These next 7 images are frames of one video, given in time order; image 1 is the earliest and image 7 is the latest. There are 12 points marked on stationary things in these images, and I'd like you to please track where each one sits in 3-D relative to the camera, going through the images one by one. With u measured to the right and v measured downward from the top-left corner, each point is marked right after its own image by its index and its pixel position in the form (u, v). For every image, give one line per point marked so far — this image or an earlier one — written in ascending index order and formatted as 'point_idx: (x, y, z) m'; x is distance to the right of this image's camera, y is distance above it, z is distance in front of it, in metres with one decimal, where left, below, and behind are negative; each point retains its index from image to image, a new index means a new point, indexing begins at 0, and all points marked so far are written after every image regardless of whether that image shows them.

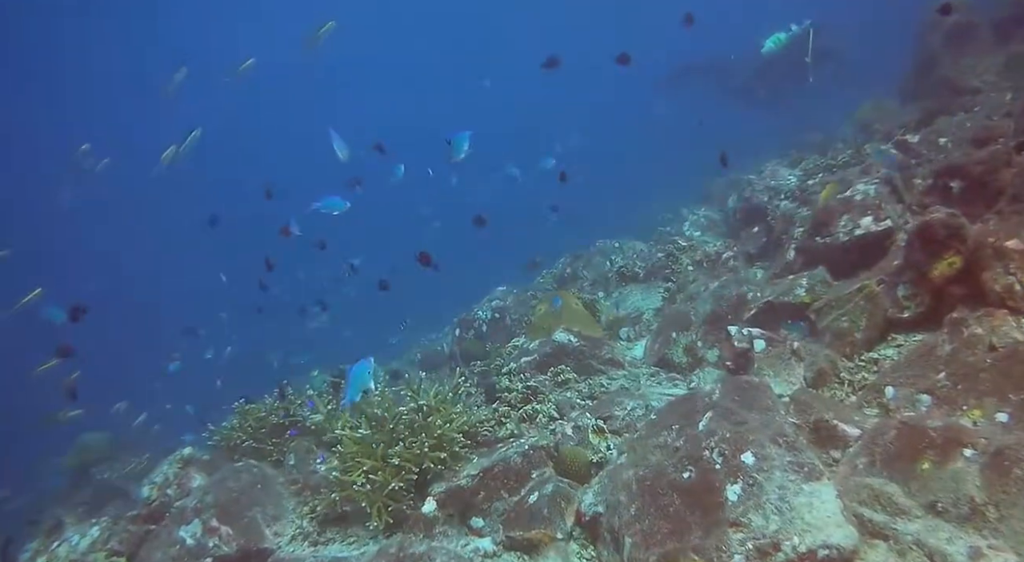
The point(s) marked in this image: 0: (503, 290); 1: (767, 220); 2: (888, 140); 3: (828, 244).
0: (-0.2, -0.2, +15.1) m
1: (+3.7, +0.9, +10.7) m
2: (+6.5, +2.4, +12.6) m
3: (+3.5, +0.4, +8.1) m
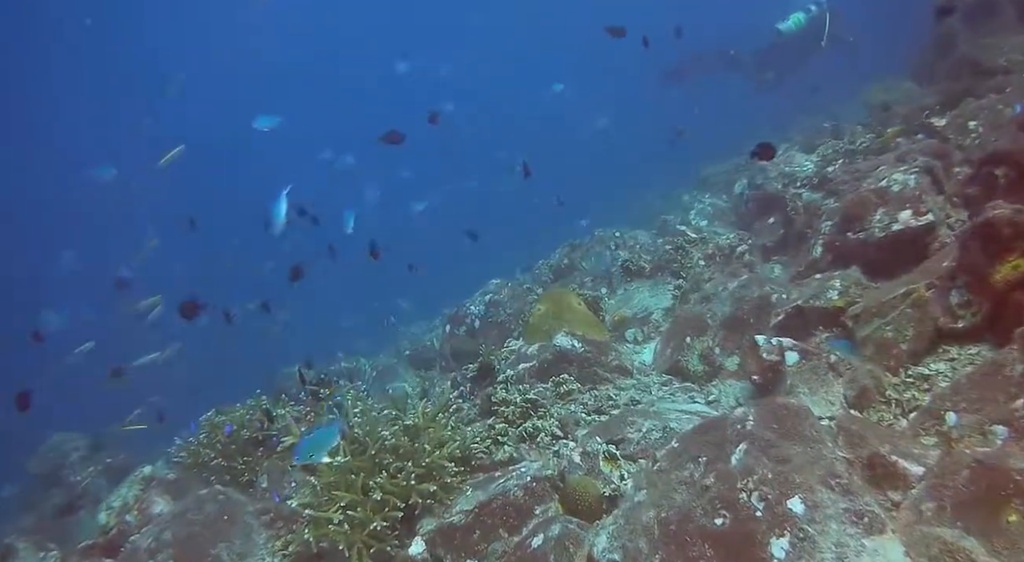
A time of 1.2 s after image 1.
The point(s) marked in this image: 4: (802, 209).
0: (-0.3, -0.1, +14.3) m
1: (+3.7, +1.0, +9.9) m
2: (+6.4, +2.5, +11.7) m
3: (+3.5, +0.4, +7.2) m
4: (+3.5, +0.8, +8.7) m
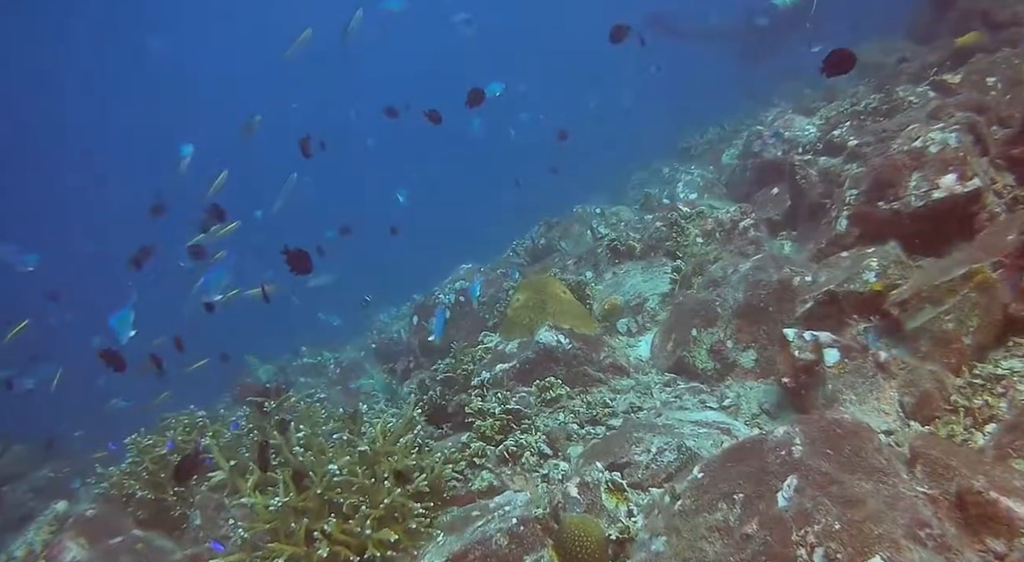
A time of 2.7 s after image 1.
0: (-0.8, +0.2, +13.0) m
1: (+3.3, +1.2, +8.8) m
2: (+6.0, +2.9, +10.7) m
3: (+3.2, +0.6, +6.1) m
4: (+3.2, +1.1, +7.6) m
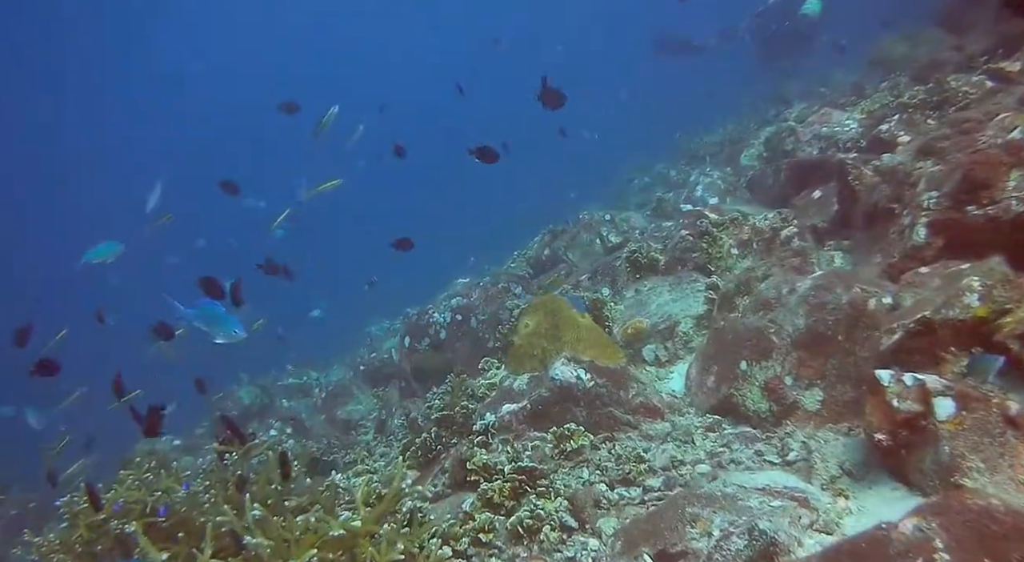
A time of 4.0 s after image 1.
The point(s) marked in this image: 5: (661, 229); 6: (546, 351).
0: (-0.8, 0.0, +11.9) m
1: (+3.4, +1.0, +7.6) m
2: (+6.0, +2.8, +9.6) m
3: (+3.3, +0.4, +5.0) m
4: (+3.3, +0.9, +6.4) m
5: (+1.9, +0.7, +9.4) m
6: (+0.3, -0.6, +6.2) m
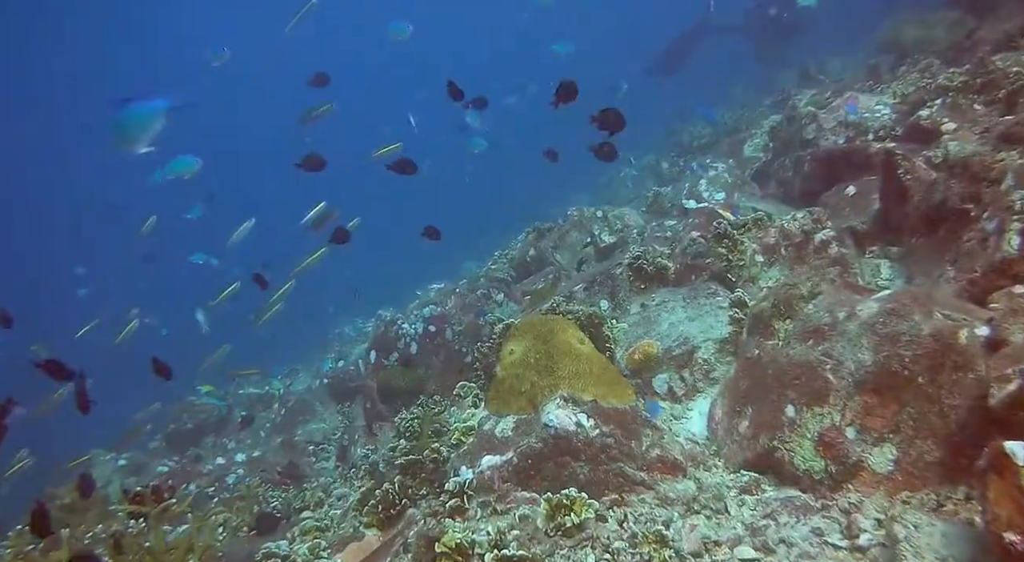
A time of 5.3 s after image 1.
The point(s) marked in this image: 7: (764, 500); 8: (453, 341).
0: (-1.1, -0.1, +10.6) m
1: (+3.2, +0.9, +6.5) m
2: (+5.8, +2.7, +8.5) m
3: (+3.2, +0.3, +3.8) m
4: (+3.1, +0.8, +5.3) m
5: (+1.7, +0.6, +8.2) m
6: (+0.2, -0.7, +5.0) m
7: (+1.4, -1.2, +4.1) m
8: (-0.7, -0.7, +8.7) m
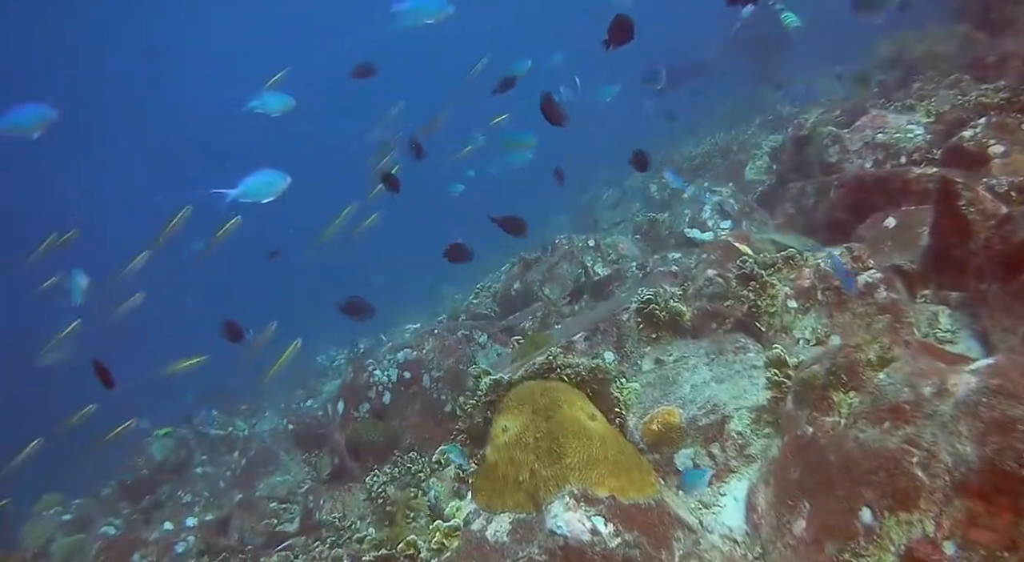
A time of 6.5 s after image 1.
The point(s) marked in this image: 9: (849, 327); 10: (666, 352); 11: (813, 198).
0: (-1.3, -0.6, +9.6) m
1: (+3.1, +0.6, +5.6) m
2: (+5.6, +2.3, +7.7) m
3: (+3.2, 0.0, +3.0) m
4: (+3.1, +0.5, +4.4) m
5: (+1.6, +0.2, +7.3) m
6: (+0.1, -1.1, +4.0) m
7: (+1.4, -1.6, +3.2) m
8: (-0.9, -1.1, +7.7) m
9: (+2.3, -0.2, +4.7) m
10: (+1.1, -0.5, +5.4) m
11: (+3.0, +0.8, +6.9) m
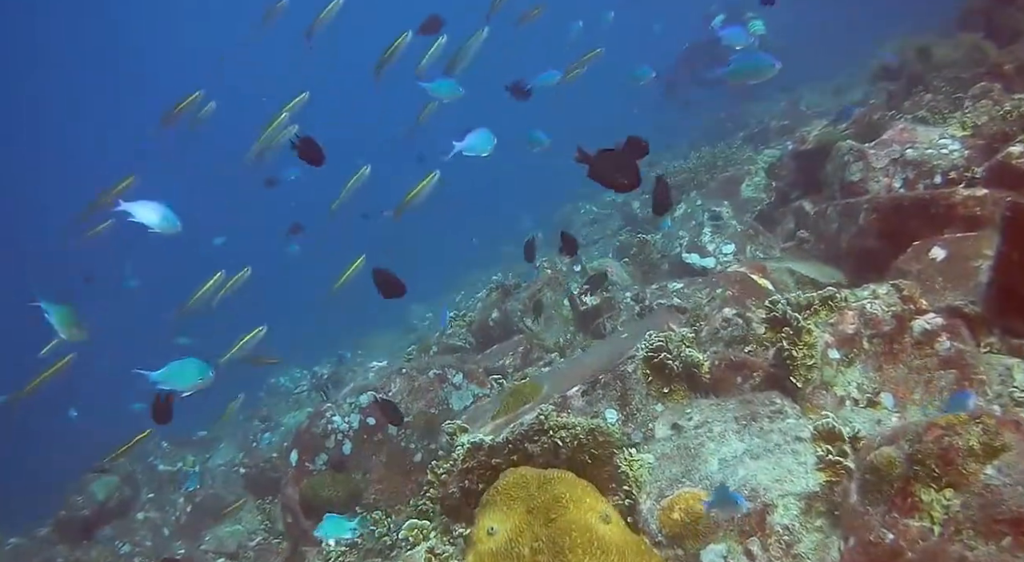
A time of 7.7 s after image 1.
0: (-1.5, -0.9, +8.6) m
1: (+3.0, +0.3, +4.8) m
2: (+5.4, +2.0, +7.0) m
3: (+3.2, -0.2, +2.1) m
4: (+3.0, +0.2, +3.6) m
5: (+1.4, -0.1, +6.4) m
6: (+0.1, -1.3, +3.1) m
7: (+1.4, -1.8, +2.2) m
8: (-1.1, -1.5, +6.7) m
9: (+2.2, -0.5, +3.9) m
10: (+1.0, -0.8, +4.5) m
11: (+2.8, +0.5, +6.1) m
